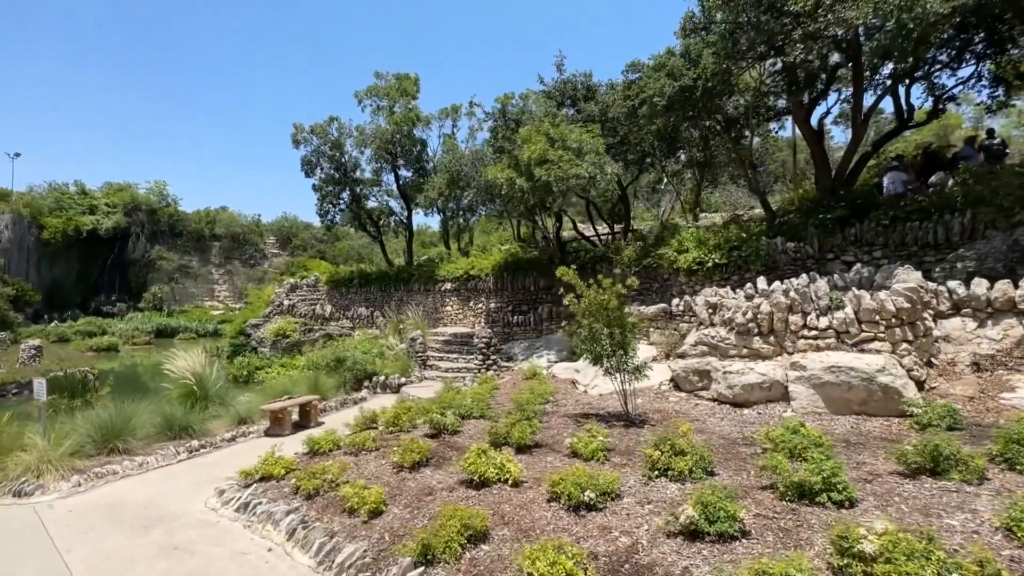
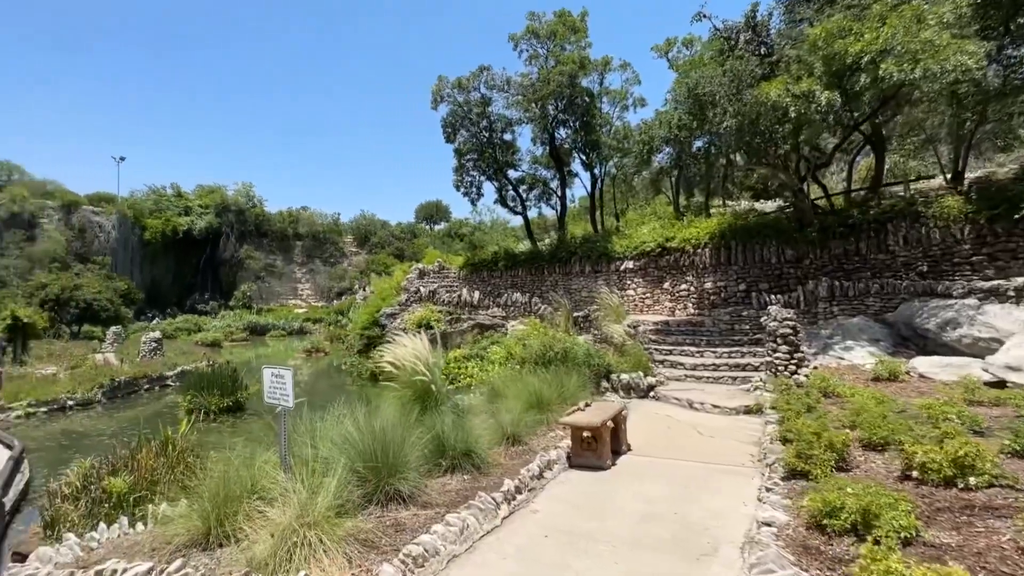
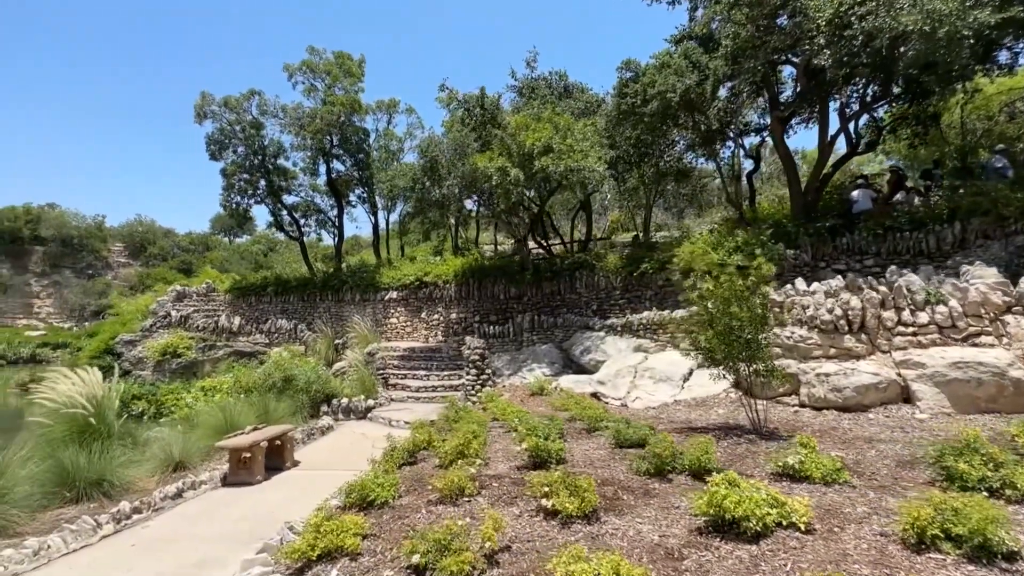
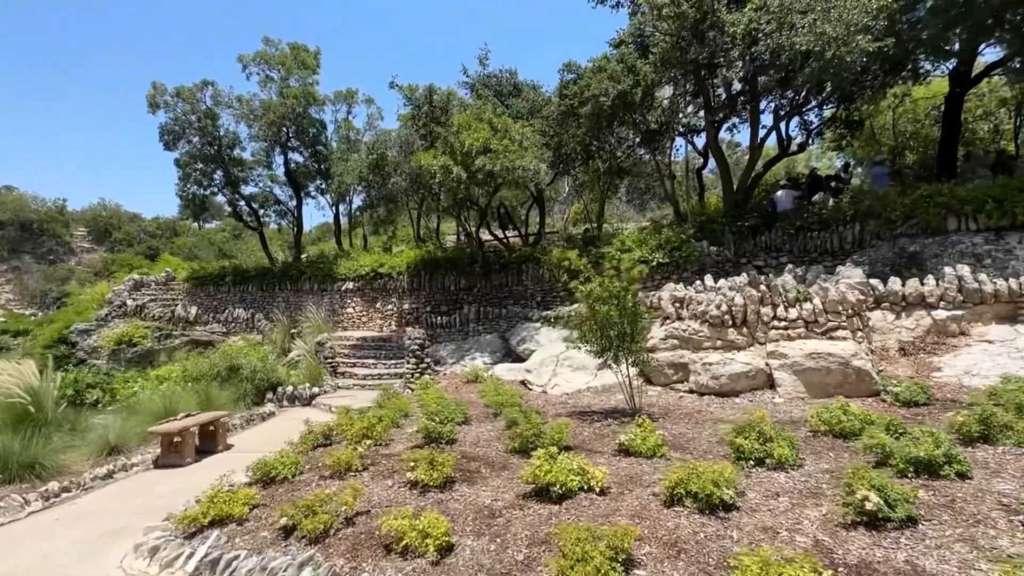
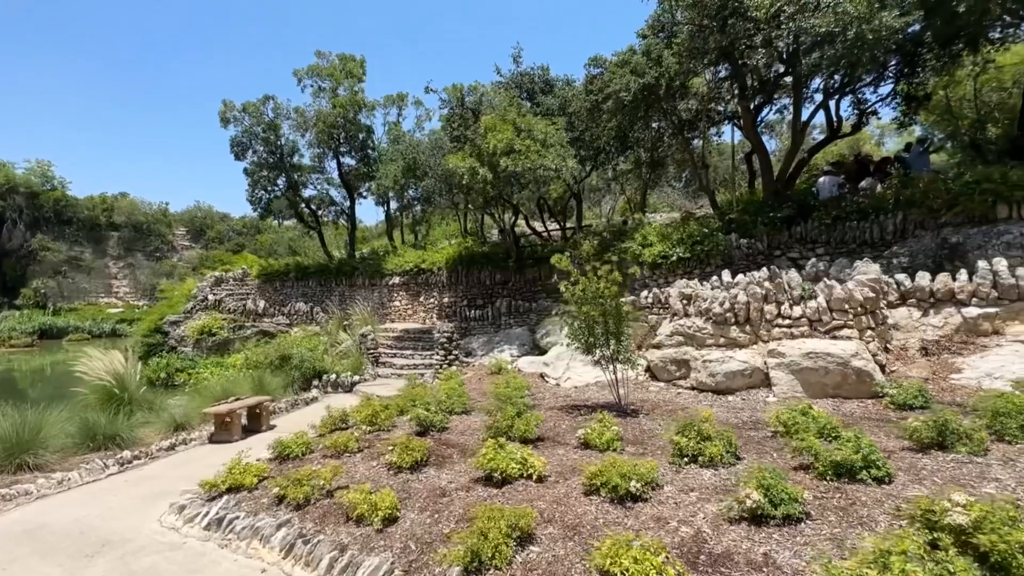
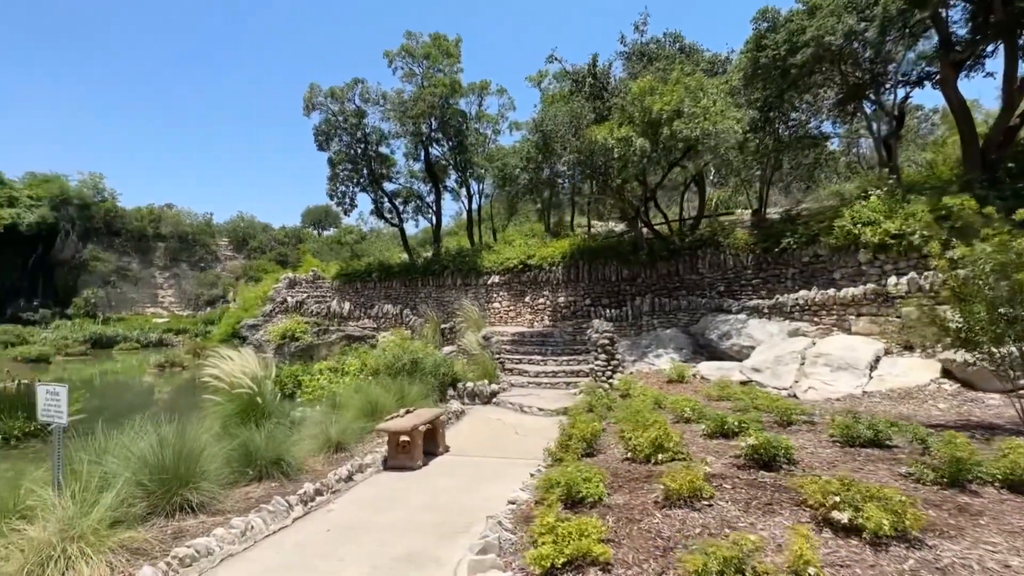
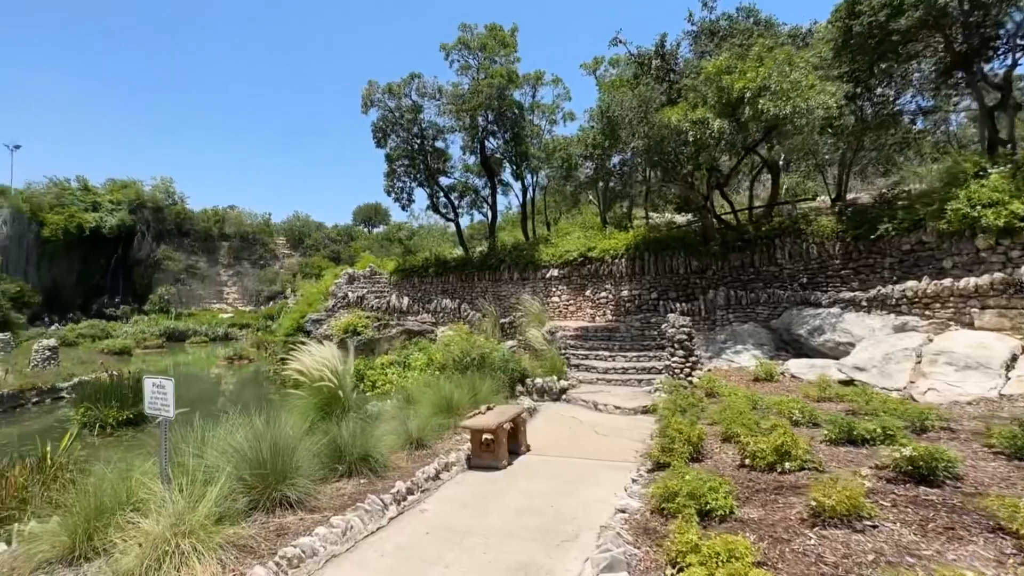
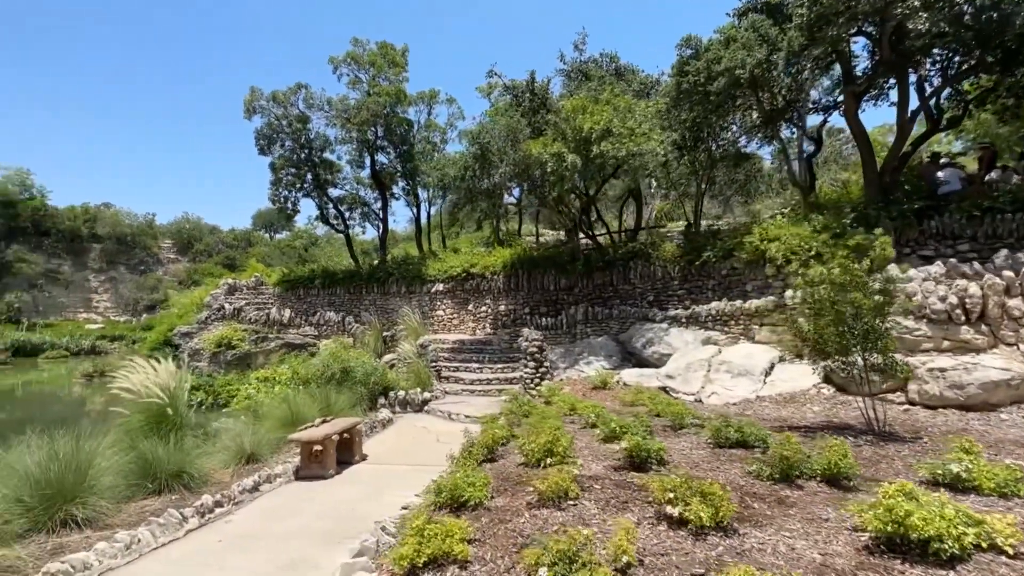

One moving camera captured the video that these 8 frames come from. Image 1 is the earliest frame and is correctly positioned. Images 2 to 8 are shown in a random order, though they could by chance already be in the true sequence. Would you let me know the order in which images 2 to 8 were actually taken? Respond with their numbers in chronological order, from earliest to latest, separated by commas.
5, 4, 3, 8, 6, 7, 2
